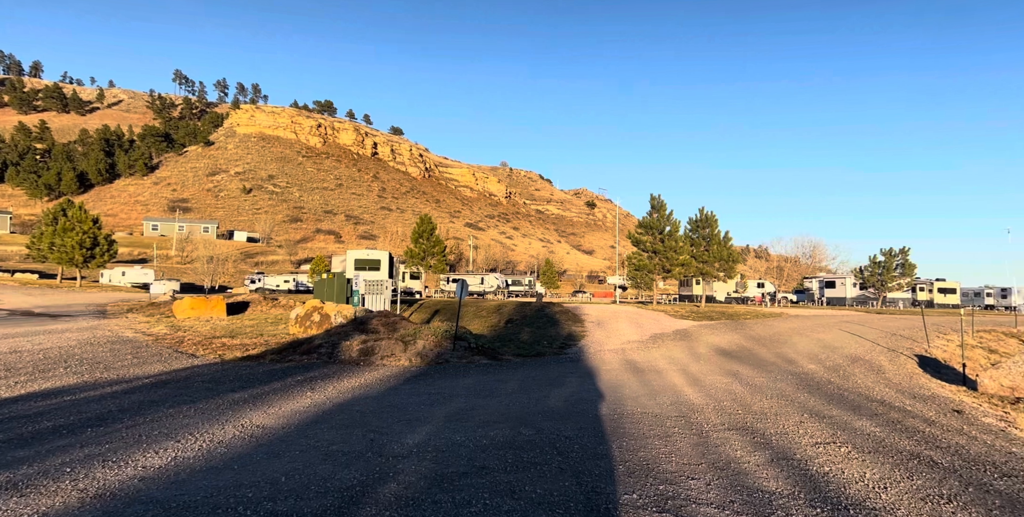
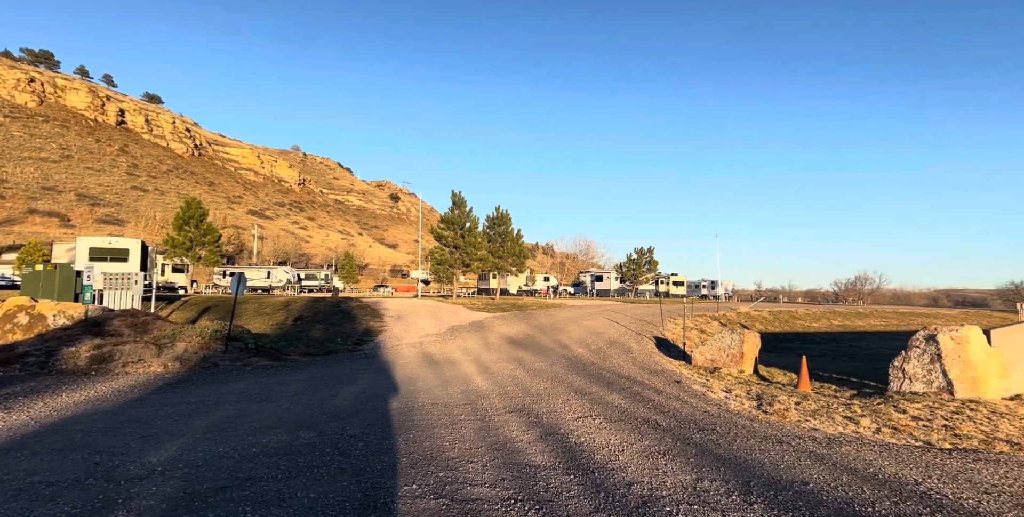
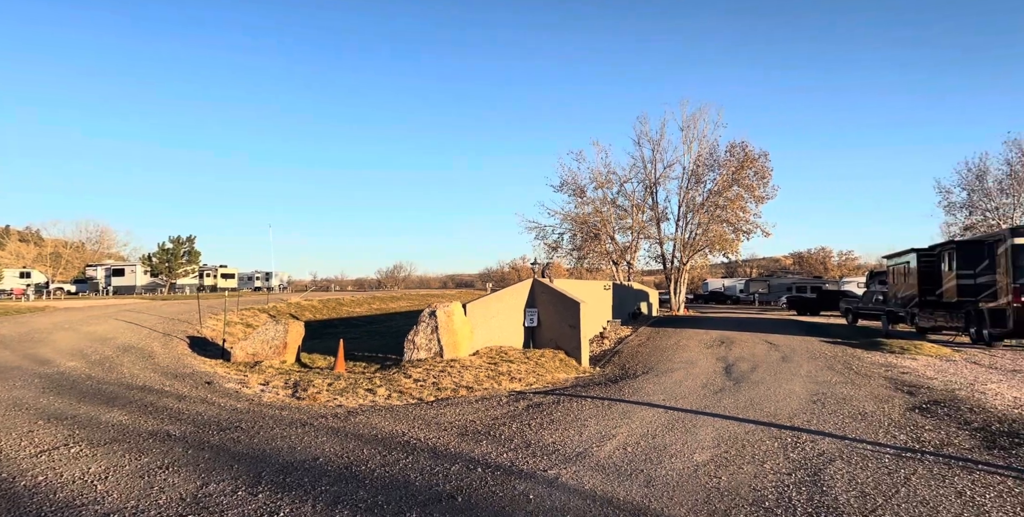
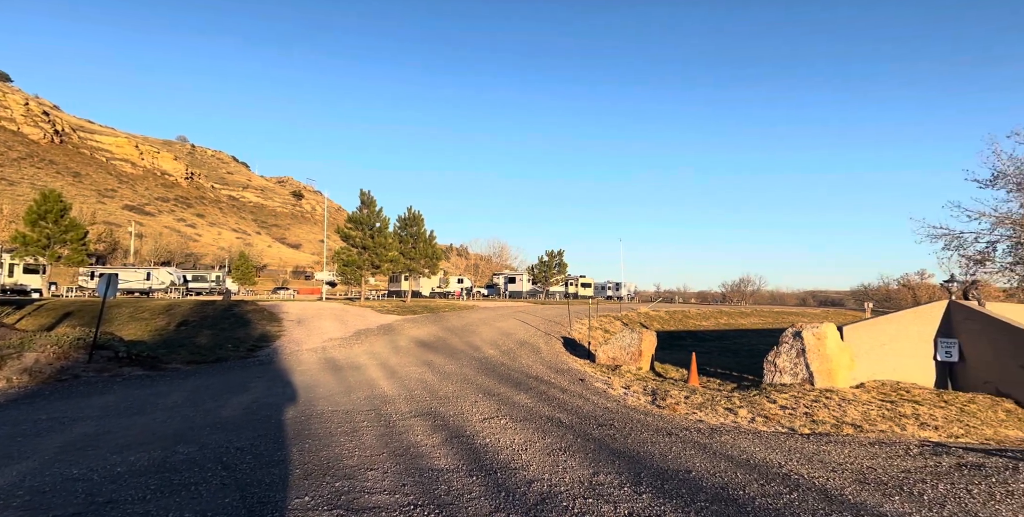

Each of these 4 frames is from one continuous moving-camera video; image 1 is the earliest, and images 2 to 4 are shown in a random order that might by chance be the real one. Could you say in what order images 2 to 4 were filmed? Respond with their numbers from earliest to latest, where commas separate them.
2, 4, 3
